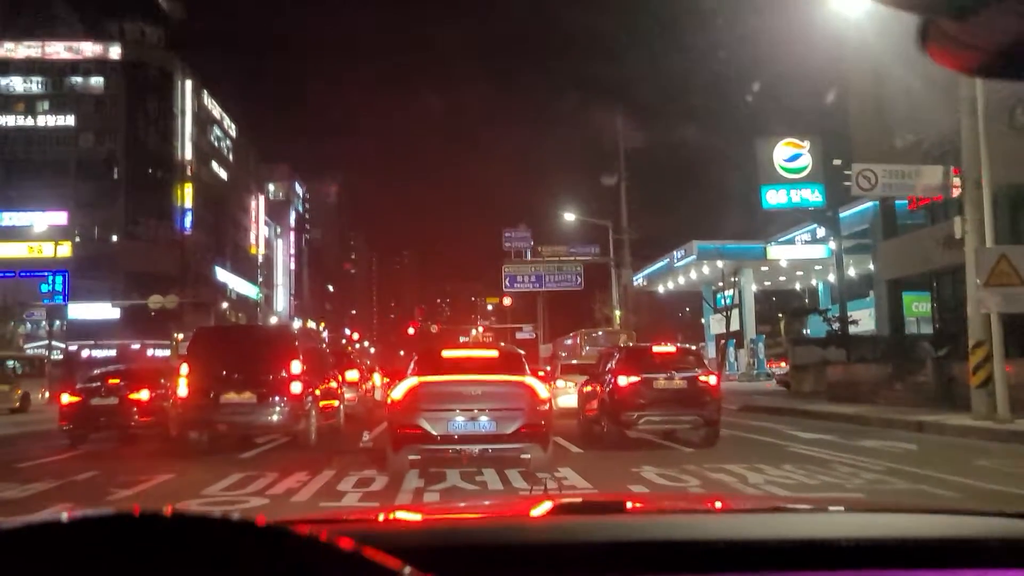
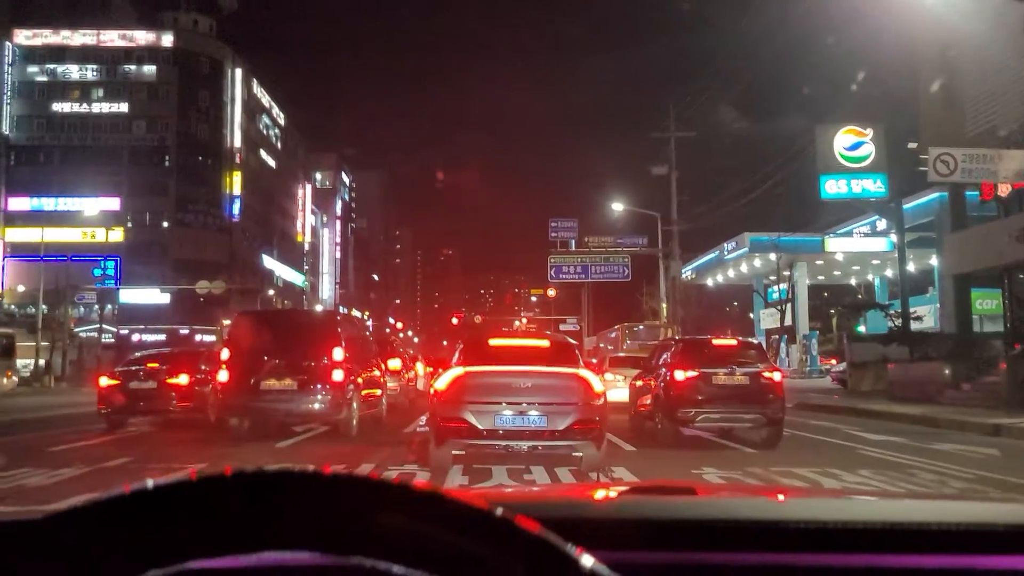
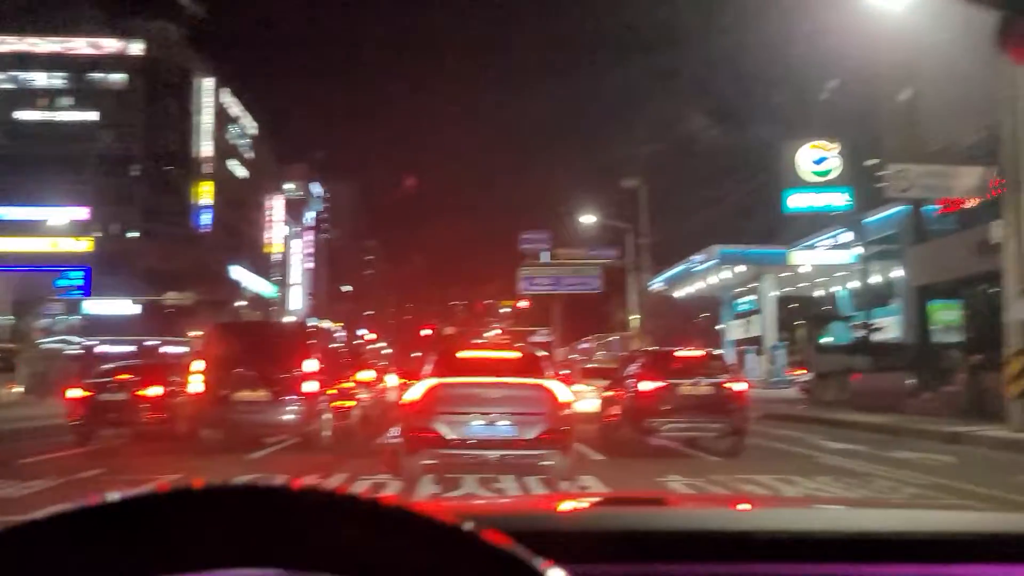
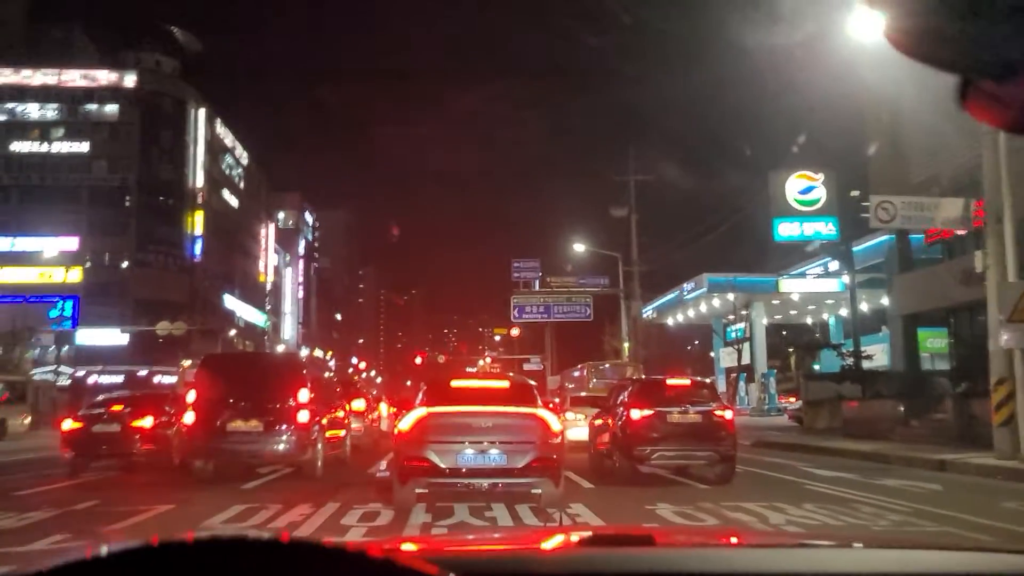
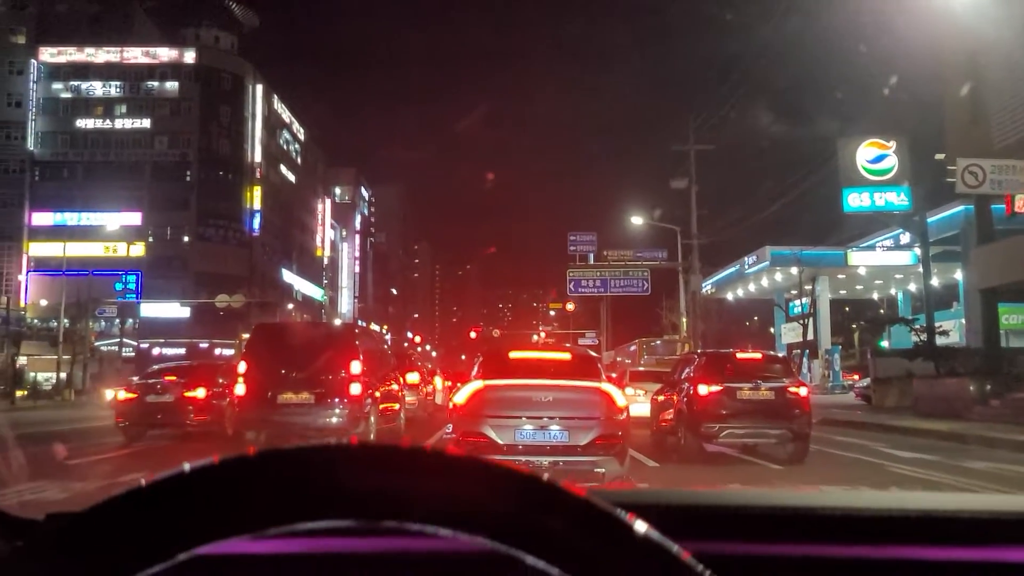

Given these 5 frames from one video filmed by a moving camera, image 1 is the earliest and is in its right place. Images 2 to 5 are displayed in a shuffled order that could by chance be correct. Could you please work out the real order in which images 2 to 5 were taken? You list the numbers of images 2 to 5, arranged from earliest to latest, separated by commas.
4, 3, 2, 5
